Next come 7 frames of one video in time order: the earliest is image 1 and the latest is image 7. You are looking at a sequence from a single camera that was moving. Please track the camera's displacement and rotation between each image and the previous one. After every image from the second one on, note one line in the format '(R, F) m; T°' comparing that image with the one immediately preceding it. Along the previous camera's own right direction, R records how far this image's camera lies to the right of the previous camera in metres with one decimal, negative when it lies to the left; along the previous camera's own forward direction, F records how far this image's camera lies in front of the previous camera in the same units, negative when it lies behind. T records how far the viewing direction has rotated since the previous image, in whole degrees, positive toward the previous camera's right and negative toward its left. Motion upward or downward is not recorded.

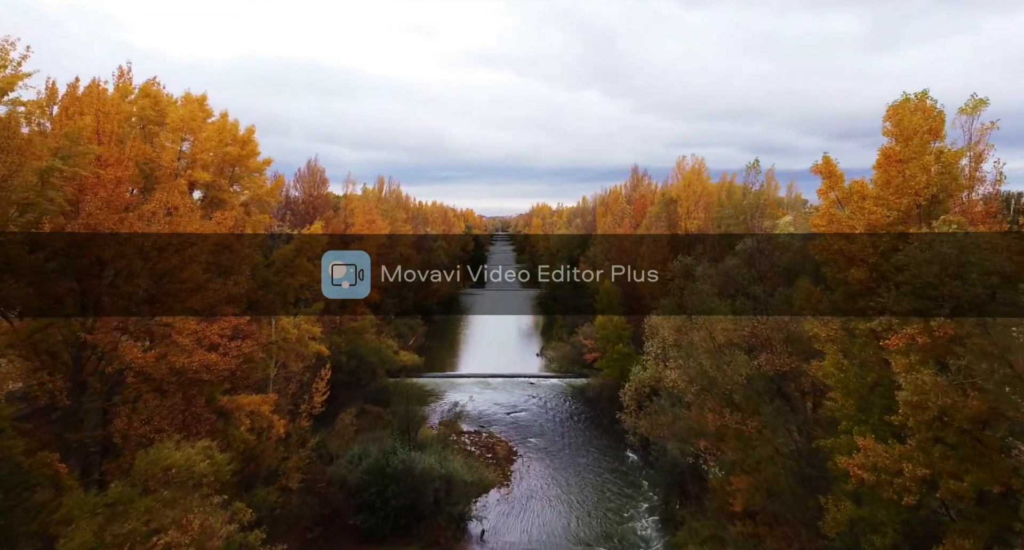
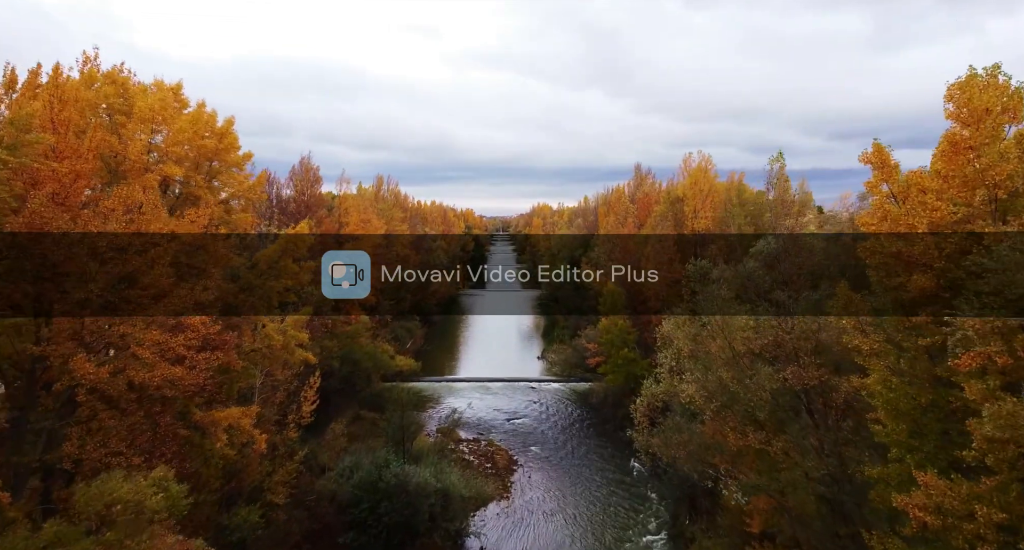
(0.0, +1.2) m; 0°
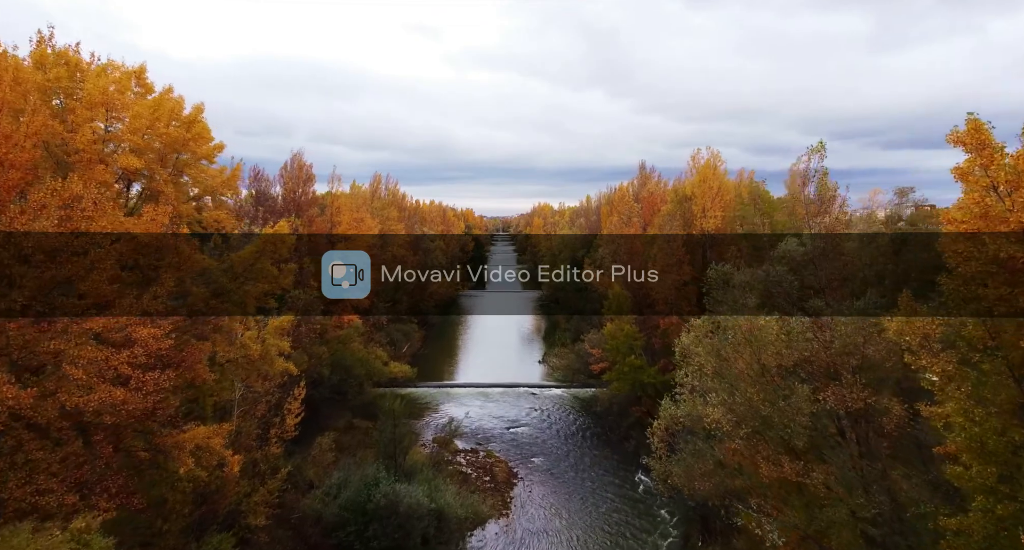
(0.0, +1.5) m; 0°
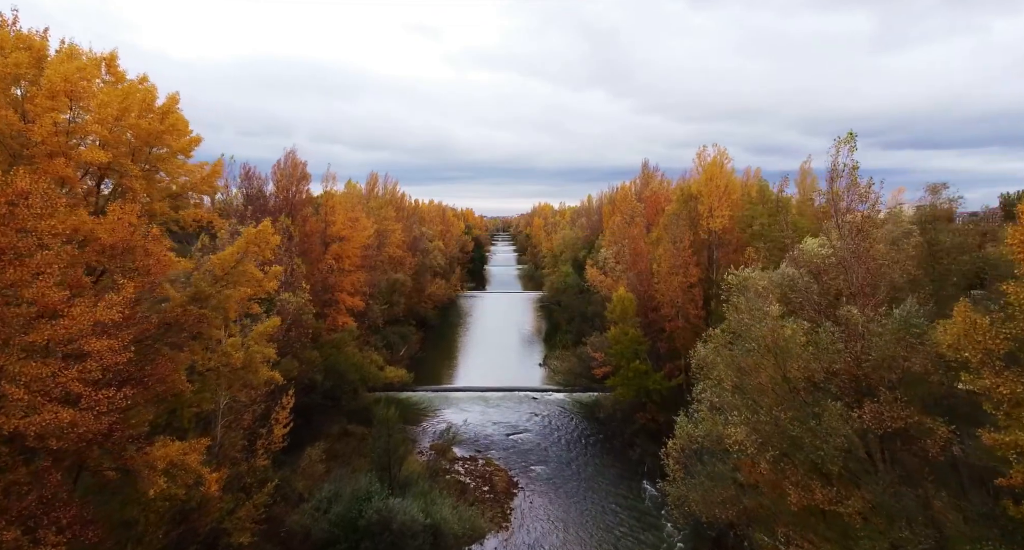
(0.0, +1.0) m; 0°
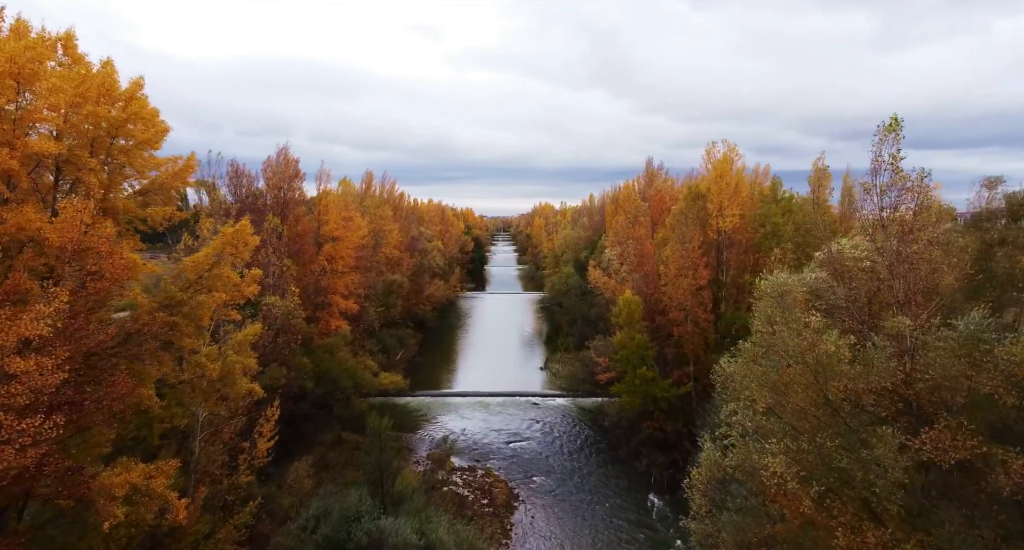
(0.0, +1.3) m; 0°
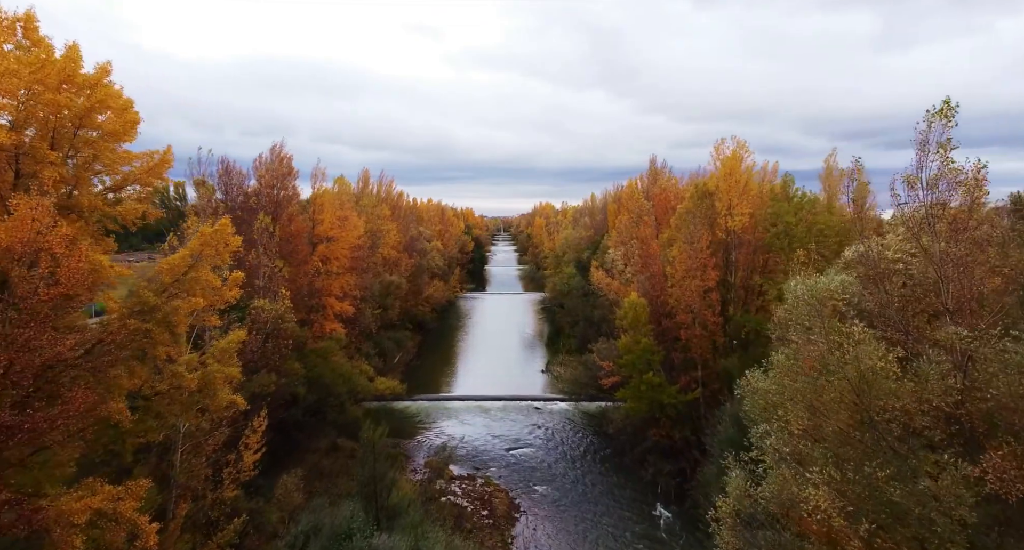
(0.0, +1.0) m; 0°
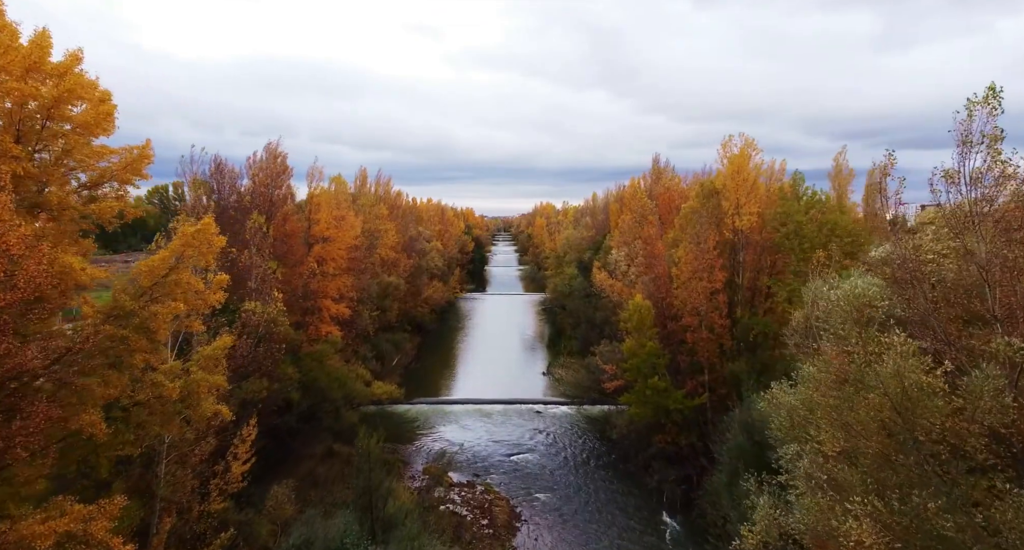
(0.0, +0.8) m; 0°
